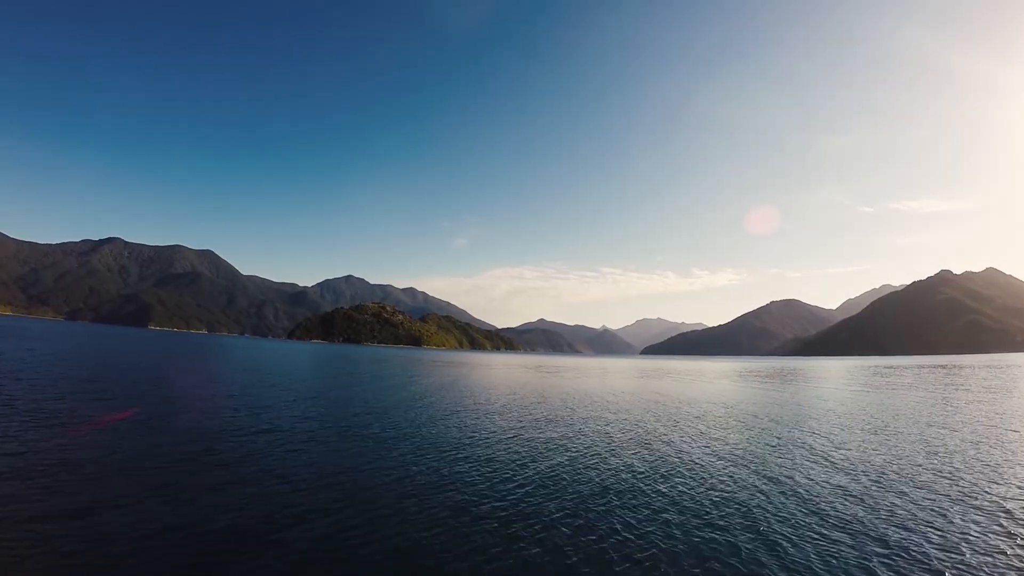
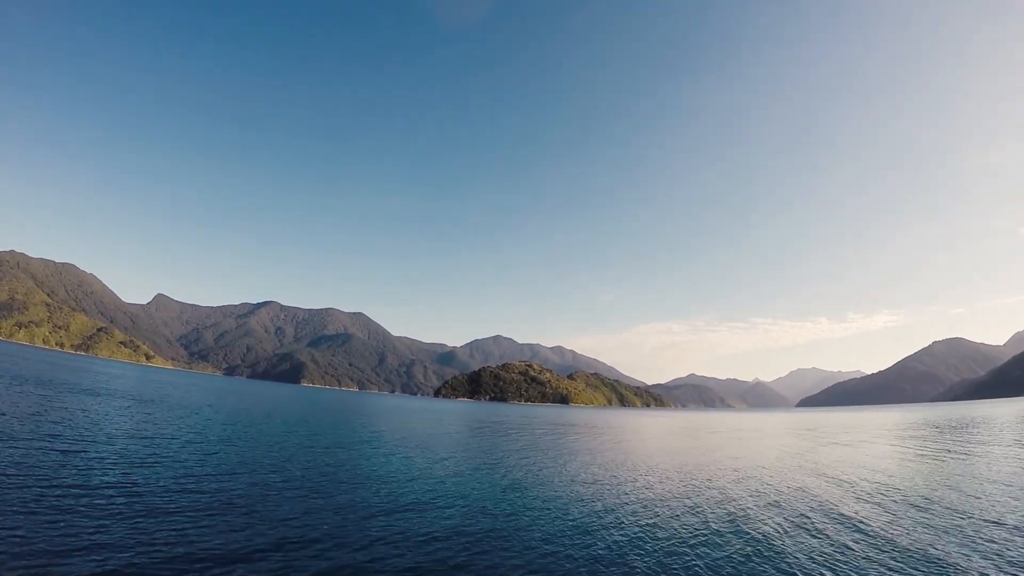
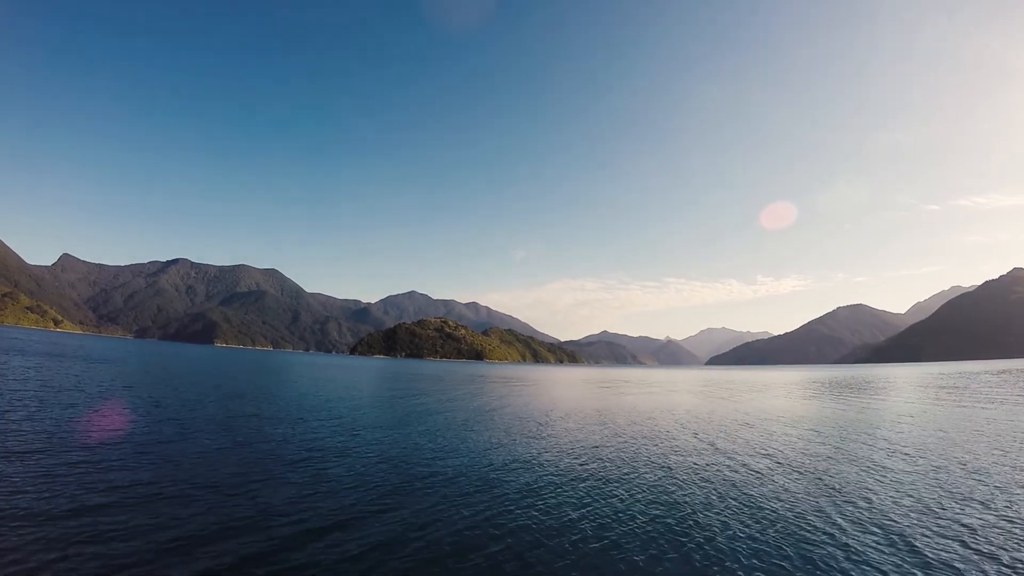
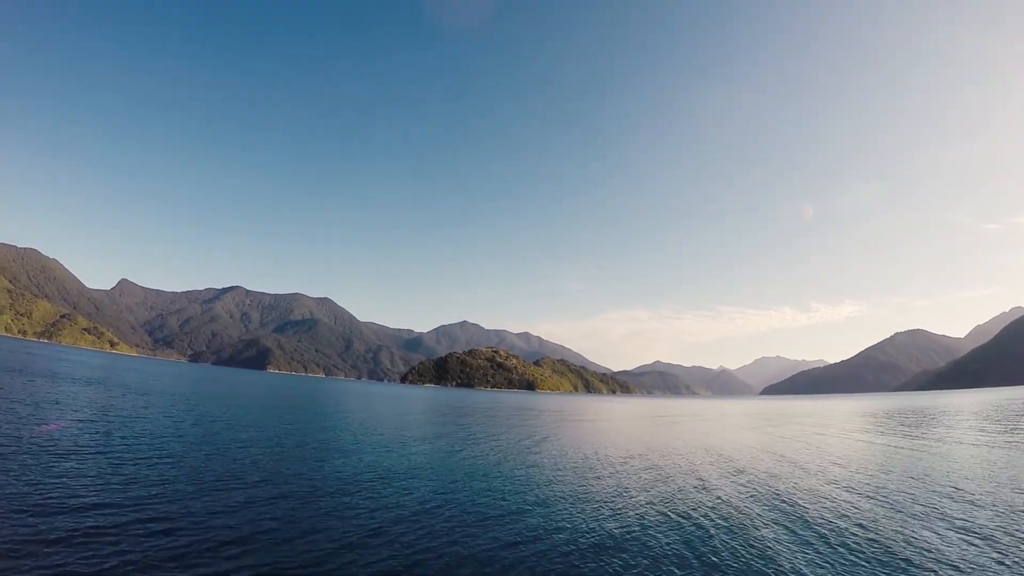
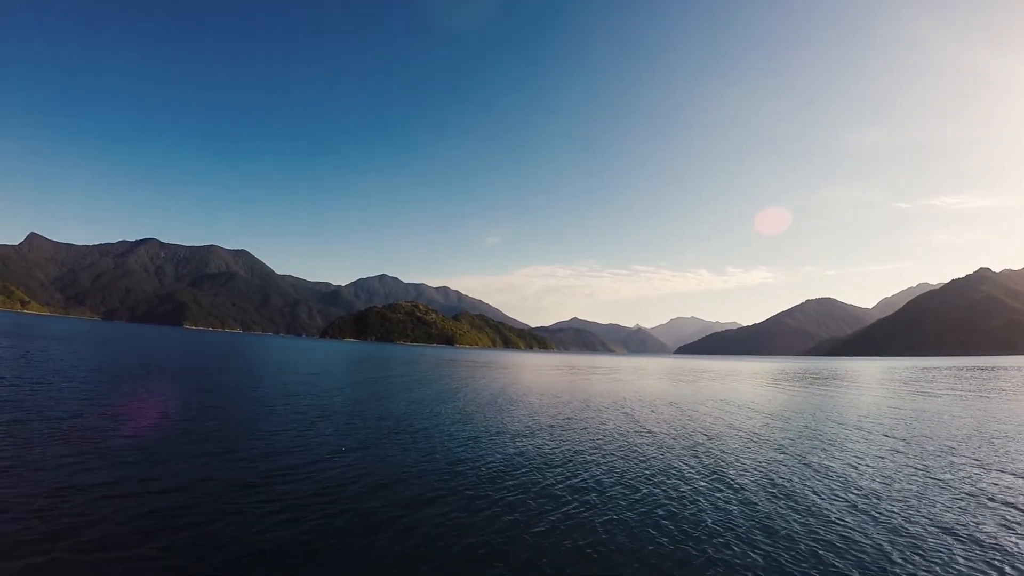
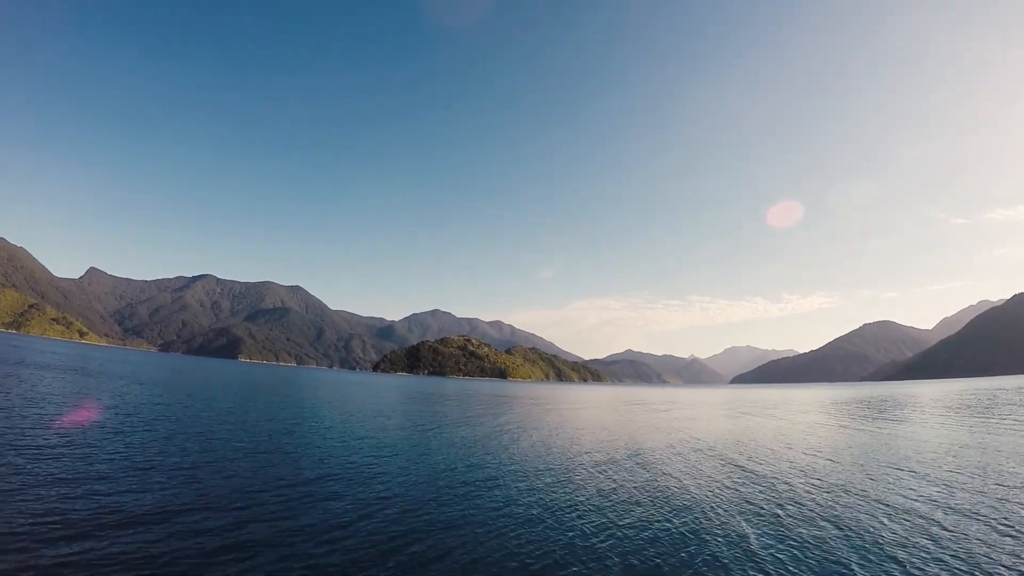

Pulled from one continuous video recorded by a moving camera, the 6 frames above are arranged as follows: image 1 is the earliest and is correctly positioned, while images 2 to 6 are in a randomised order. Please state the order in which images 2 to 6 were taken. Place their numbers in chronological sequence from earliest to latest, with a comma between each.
5, 3, 6, 4, 2
